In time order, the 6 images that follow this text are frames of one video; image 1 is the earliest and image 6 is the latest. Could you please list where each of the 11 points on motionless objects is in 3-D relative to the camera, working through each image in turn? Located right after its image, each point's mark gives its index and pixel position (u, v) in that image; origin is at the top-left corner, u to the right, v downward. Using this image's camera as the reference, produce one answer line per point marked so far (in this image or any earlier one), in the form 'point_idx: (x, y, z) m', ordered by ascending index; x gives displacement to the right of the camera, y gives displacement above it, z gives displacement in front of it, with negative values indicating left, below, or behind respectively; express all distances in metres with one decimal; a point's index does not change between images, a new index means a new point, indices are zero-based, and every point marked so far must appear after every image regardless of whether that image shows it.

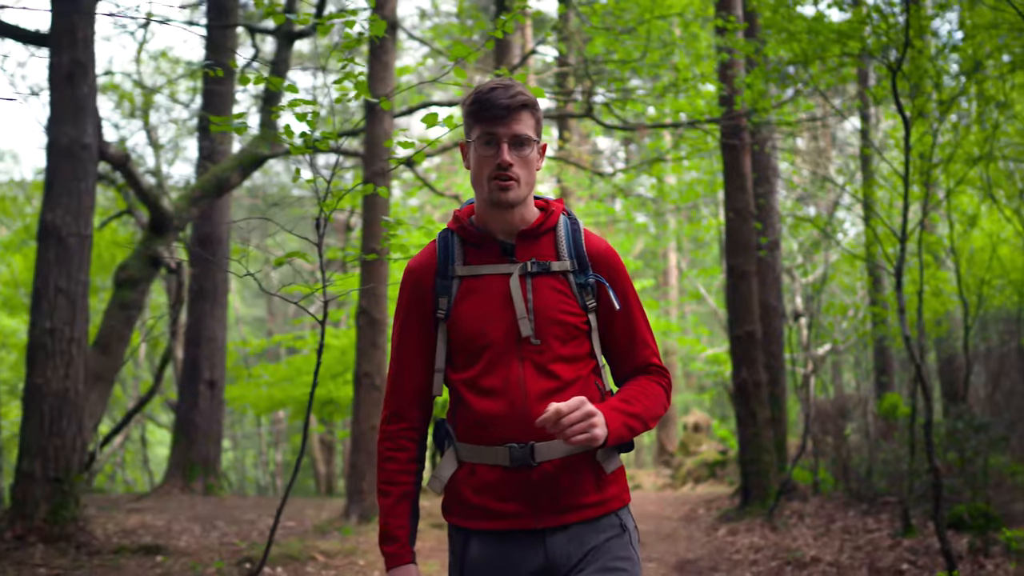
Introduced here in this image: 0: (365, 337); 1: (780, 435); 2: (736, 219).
0: (-1.6, -0.5, +9.2) m
1: (+3.0, -1.7, +9.5) m
2: (+2.4, +0.7, +9.0) m
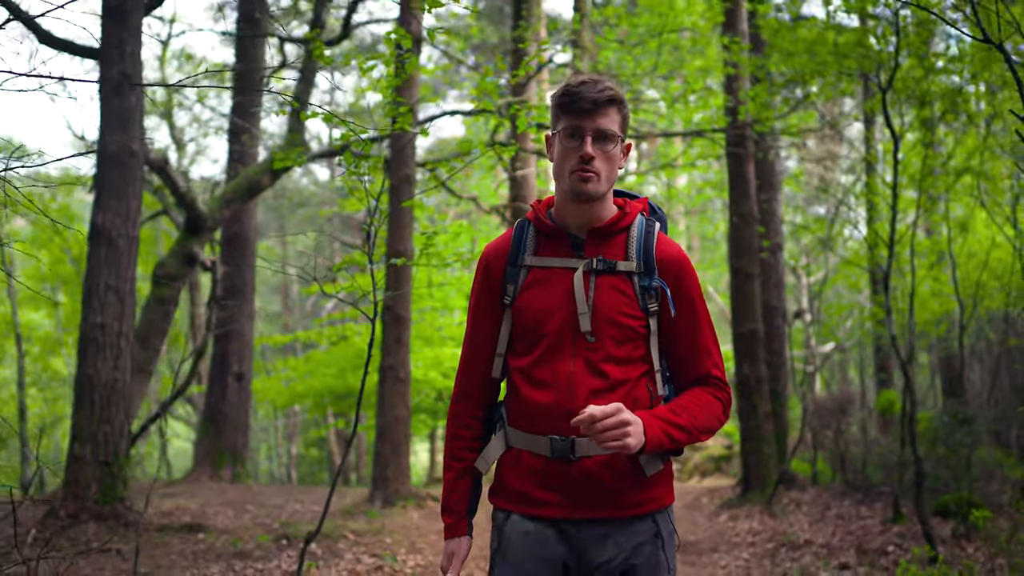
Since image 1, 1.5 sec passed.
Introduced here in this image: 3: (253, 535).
0: (-1.4, -0.5, +9.7) m
1: (+3.2, -1.7, +9.9) m
2: (+2.6, +0.7, +9.5) m
3: (-2.3, -2.2, +7.3) m
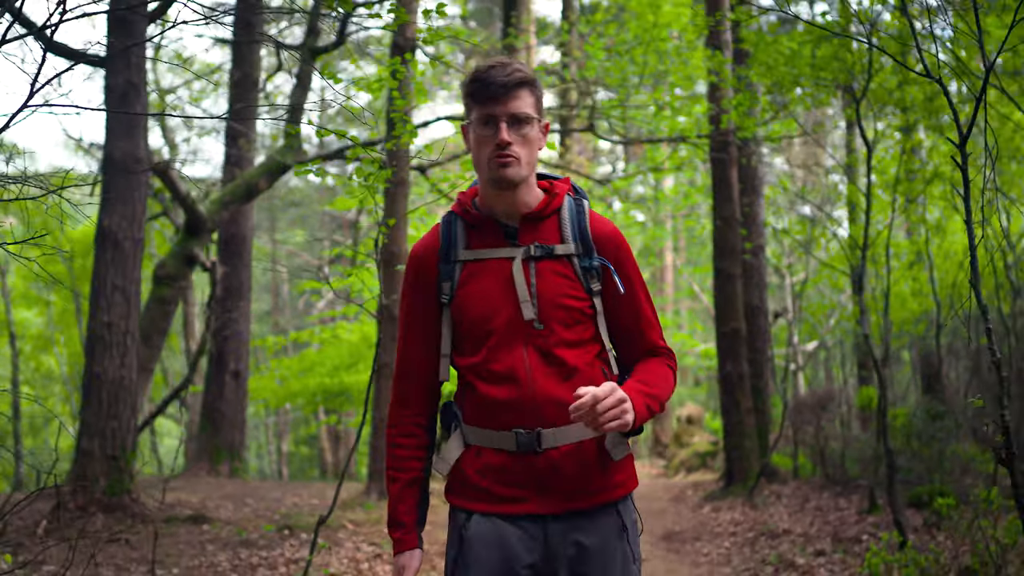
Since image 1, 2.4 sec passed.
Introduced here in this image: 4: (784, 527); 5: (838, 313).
0: (-1.5, -0.5, +10.0) m
1: (+3.1, -1.7, +10.3) m
2: (+2.5, +0.7, +9.8) m
3: (-2.3, -2.2, +7.6) m
4: (+2.3, -2.0, +7.1) m
5: (+4.8, -0.4, +12.3) m
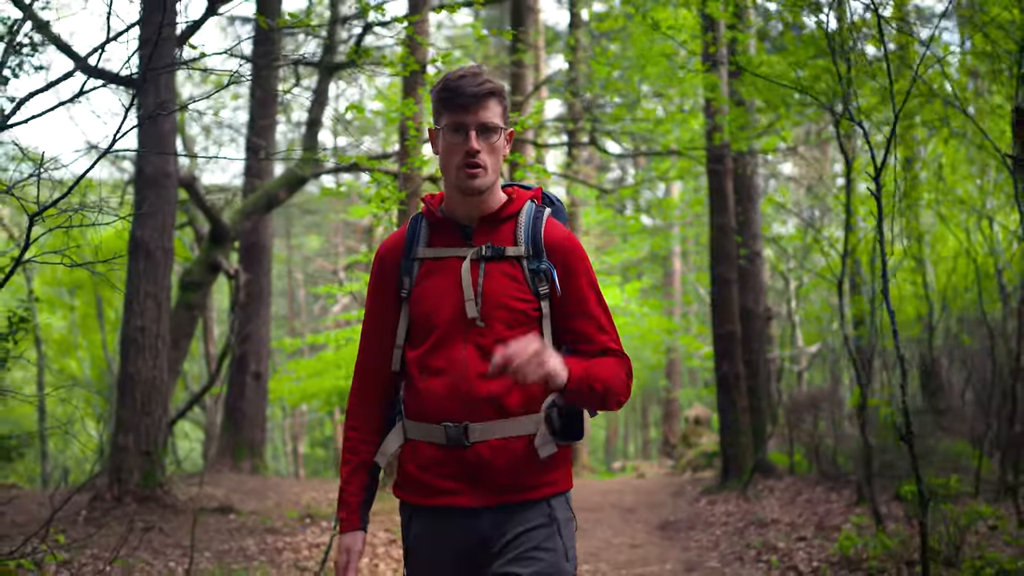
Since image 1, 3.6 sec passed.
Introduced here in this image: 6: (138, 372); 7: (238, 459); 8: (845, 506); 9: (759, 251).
0: (-1.4, -0.6, +10.5) m
1: (+3.2, -1.7, +10.7) m
2: (+2.6, +0.7, +10.3) m
3: (-2.3, -2.2, +8.1) m
4: (+2.3, -2.1, +7.5) m
5: (+4.9, -0.4, +12.8) m
6: (-3.8, -0.8, +8.4) m
7: (-4.4, -2.7, +13.3) m
8: (+3.1, -2.0, +7.7) m
9: (+3.3, +0.5, +11.2) m
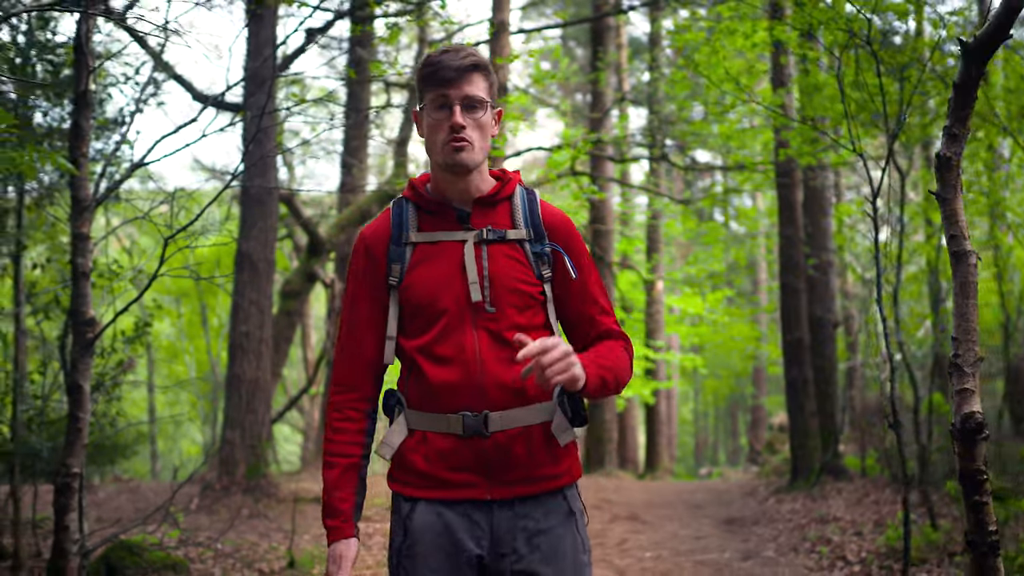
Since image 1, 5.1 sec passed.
0: (-0.4, -0.7, +11.1) m
1: (+4.2, -1.8, +10.9) m
2: (+3.5, +0.6, +10.5) m
3: (-1.5, -2.3, +8.8) m
4: (+3.0, -2.1, +7.8) m
5: (+6.1, -0.5, +12.7) m
6: (-3.0, -0.9, +9.3) m
7: (-3.1, -2.9, +14.3) m
8: (+3.8, -2.1, +7.9) m
9: (+4.3, +0.4, +11.3) m
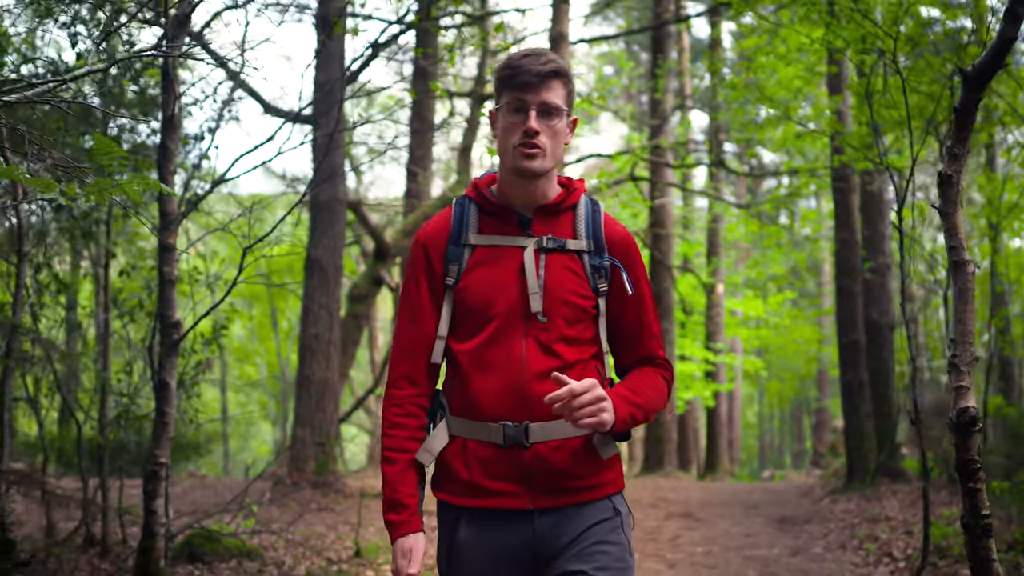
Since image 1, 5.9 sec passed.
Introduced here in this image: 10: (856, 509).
0: (+0.3, -0.7, +11.5) m
1: (+4.9, -1.8, +10.9) m
2: (+4.2, +0.6, +10.6) m
3: (-0.9, -2.3, +9.2) m
4: (+3.5, -2.1, +7.8) m
5: (+7.0, -0.5, +12.6) m
6: (-2.3, -1.0, +9.8) m
7: (-2.0, -2.9, +14.7) m
8: (+4.3, -2.1, +7.9) m
9: (+5.1, +0.4, +11.3) m
10: (+3.5, -2.3, +8.5) m
